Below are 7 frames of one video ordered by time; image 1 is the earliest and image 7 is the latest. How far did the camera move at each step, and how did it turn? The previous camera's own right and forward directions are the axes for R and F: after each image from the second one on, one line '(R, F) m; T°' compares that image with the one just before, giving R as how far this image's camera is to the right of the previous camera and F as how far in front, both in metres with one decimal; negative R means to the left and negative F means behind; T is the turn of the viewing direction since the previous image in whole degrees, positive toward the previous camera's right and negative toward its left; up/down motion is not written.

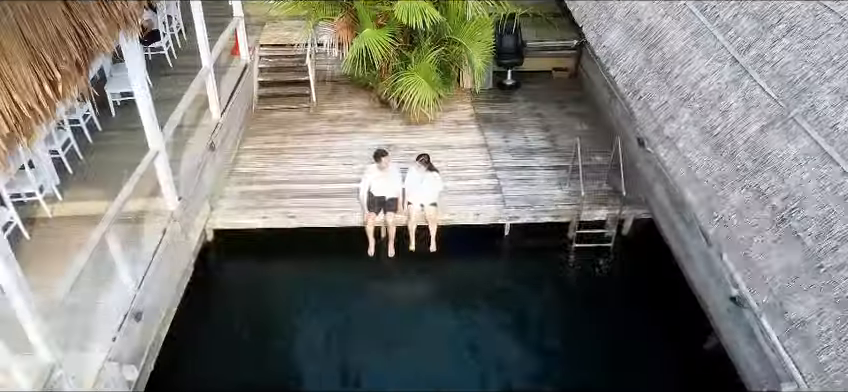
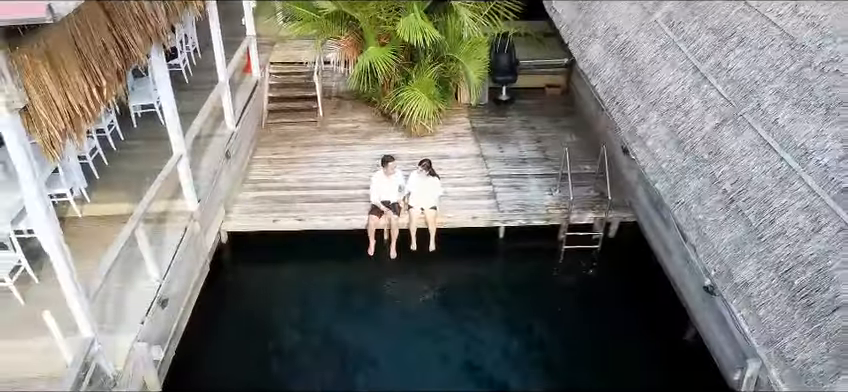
(0.0, -0.5) m; 0°
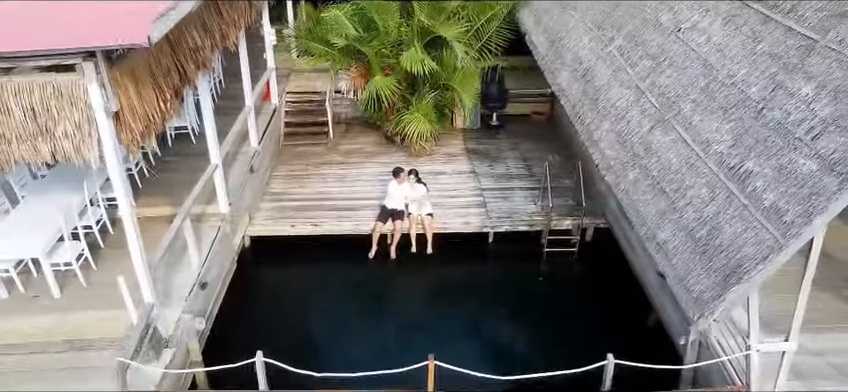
(0.0, -1.1) m; 0°
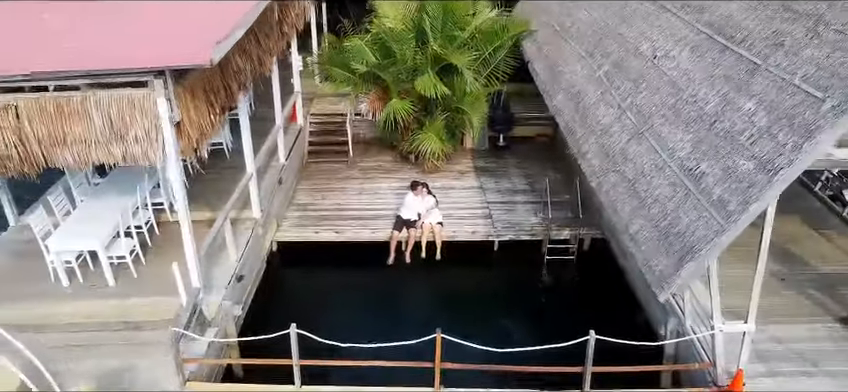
(0.0, -0.9) m; -1°
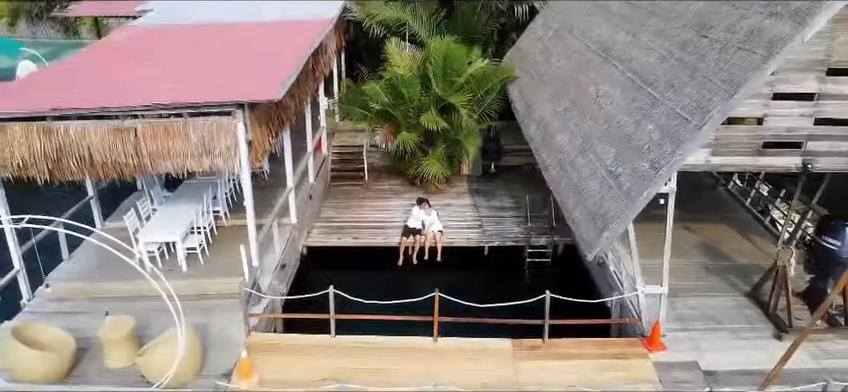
(0.0, -2.3) m; 0°
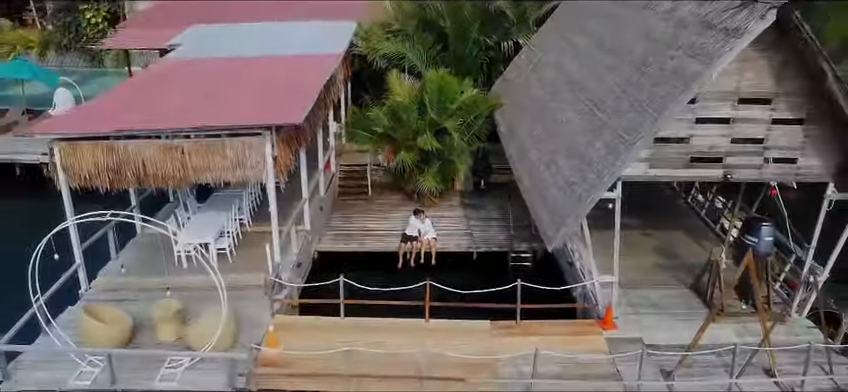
(+0.1, -1.8) m; 0°
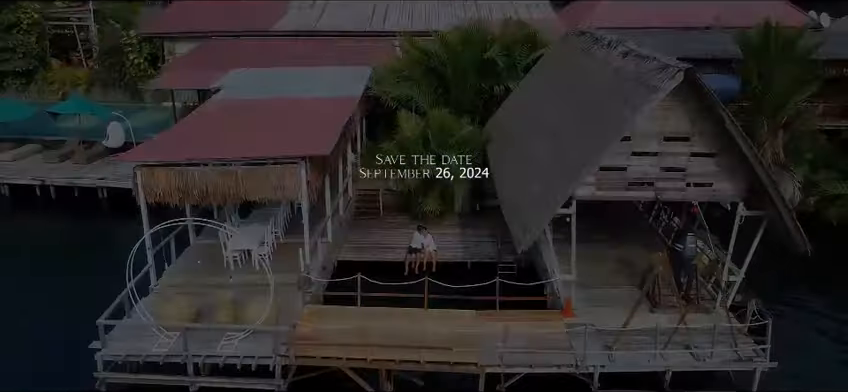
(+0.2, -2.8) m; -1°
